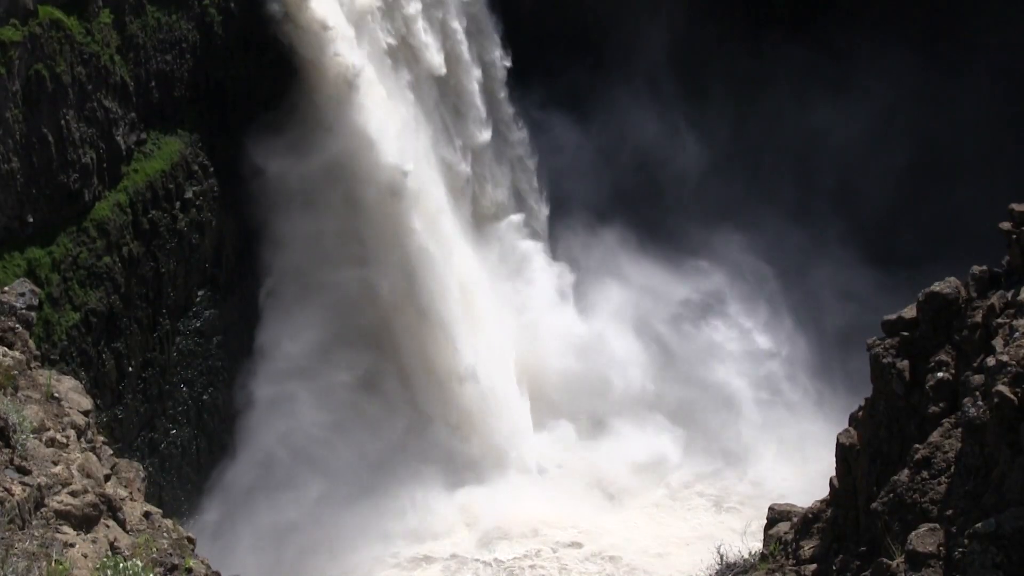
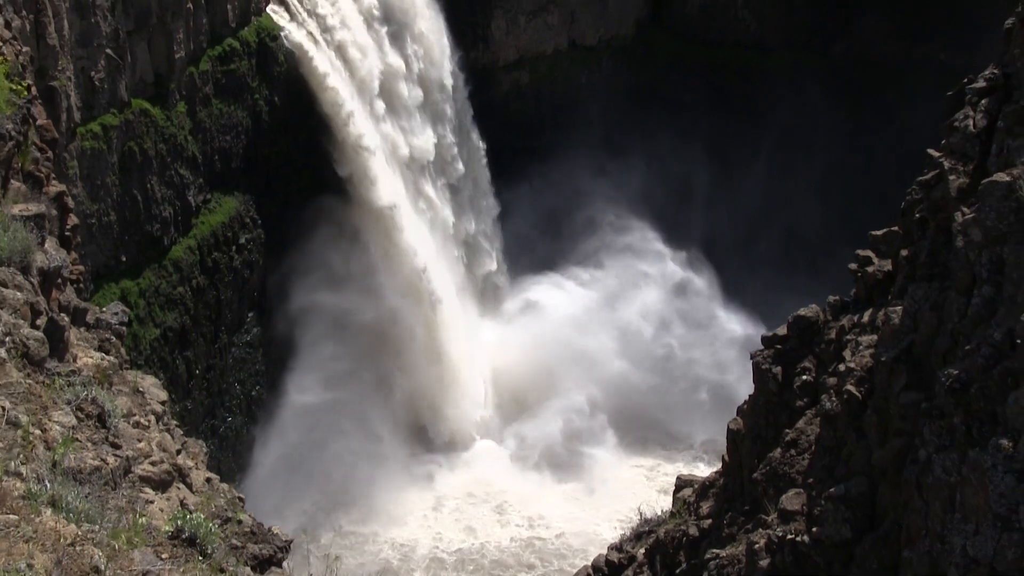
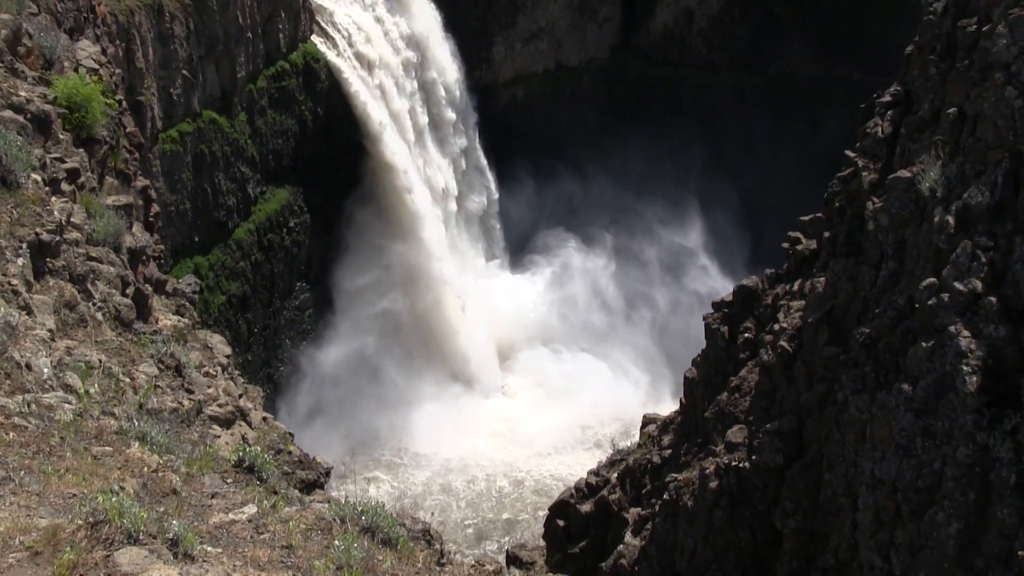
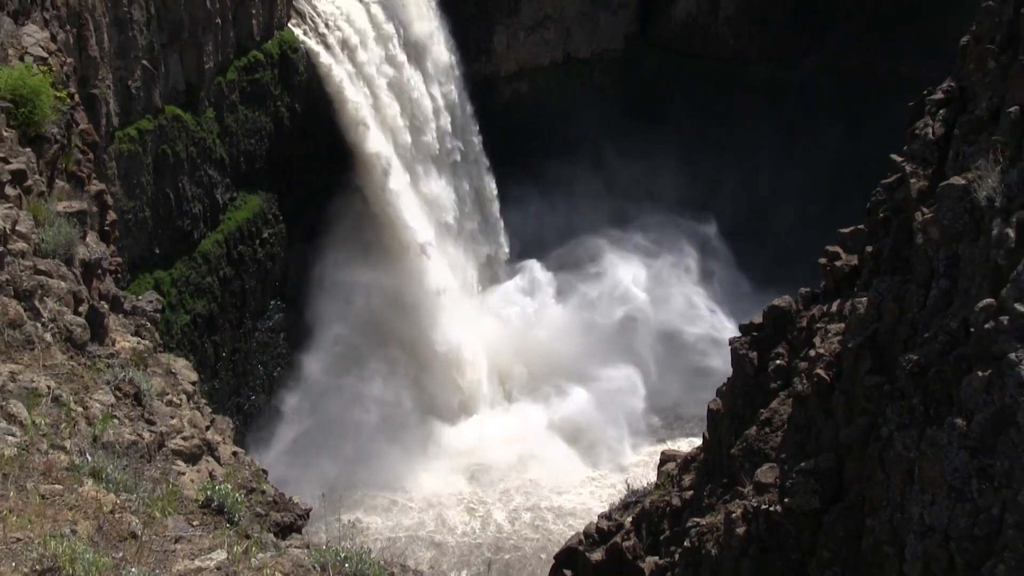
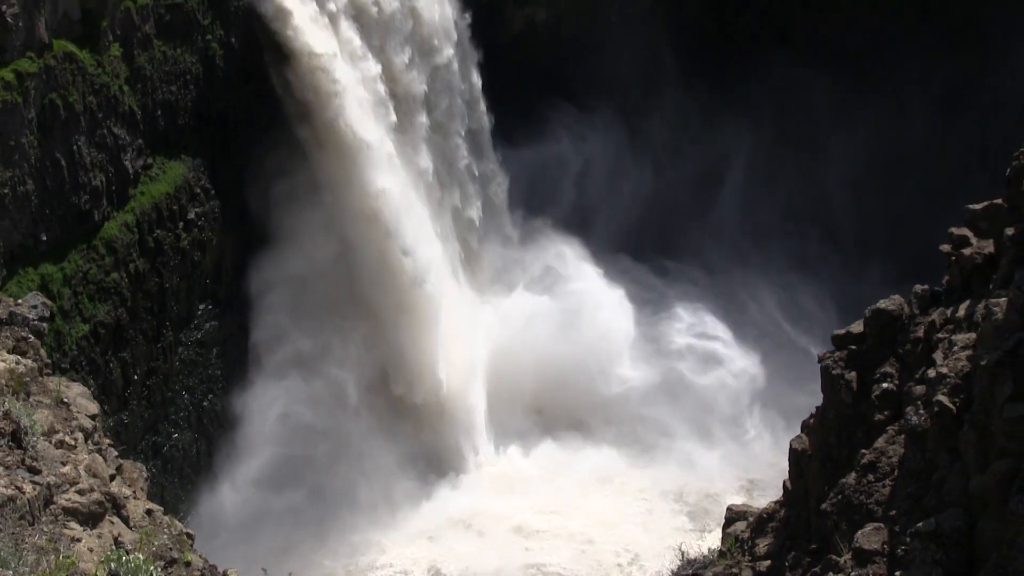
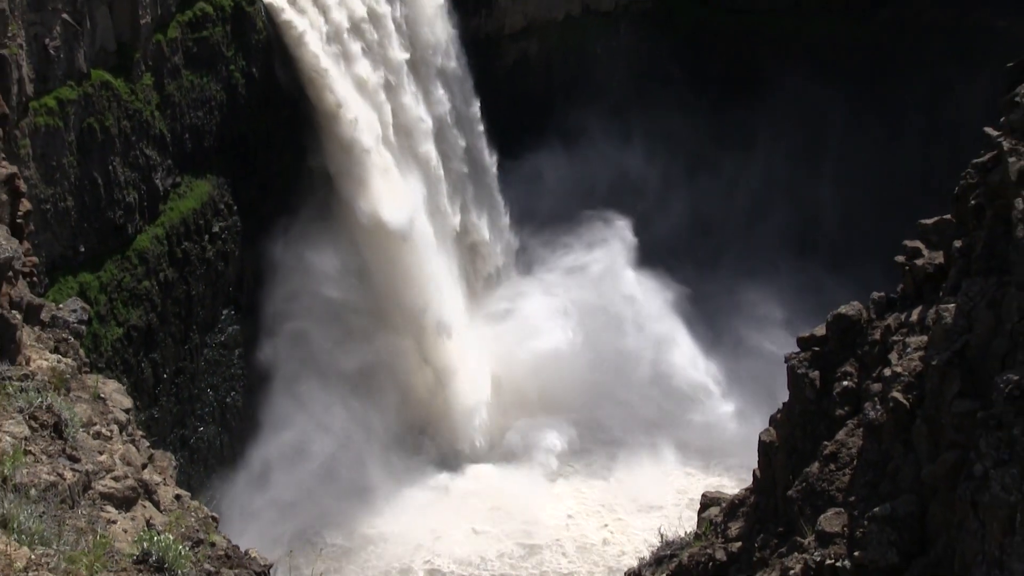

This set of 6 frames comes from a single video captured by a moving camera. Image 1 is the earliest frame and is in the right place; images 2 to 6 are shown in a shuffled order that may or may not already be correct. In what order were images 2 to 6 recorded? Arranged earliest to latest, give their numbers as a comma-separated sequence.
5, 6, 2, 4, 3
